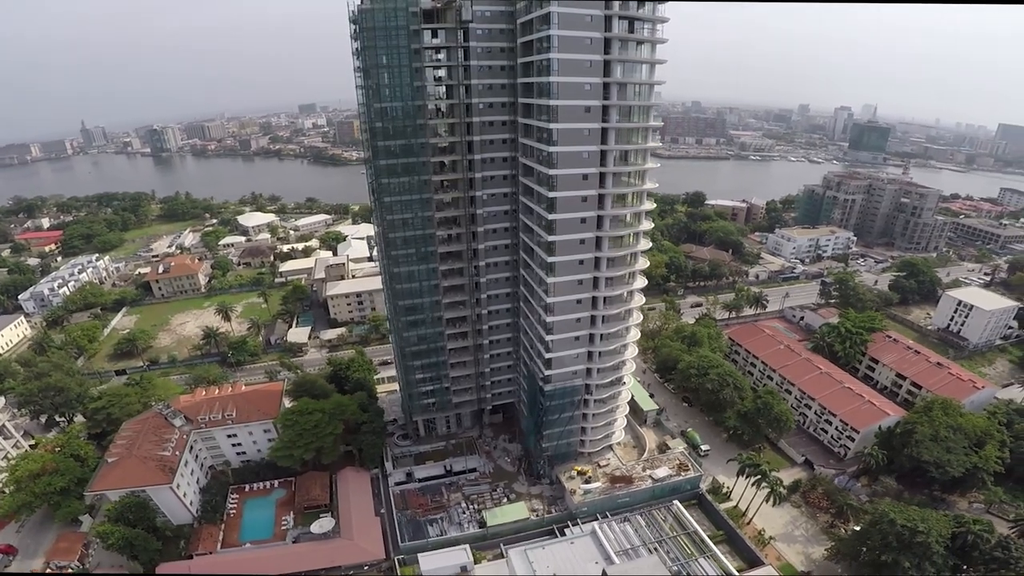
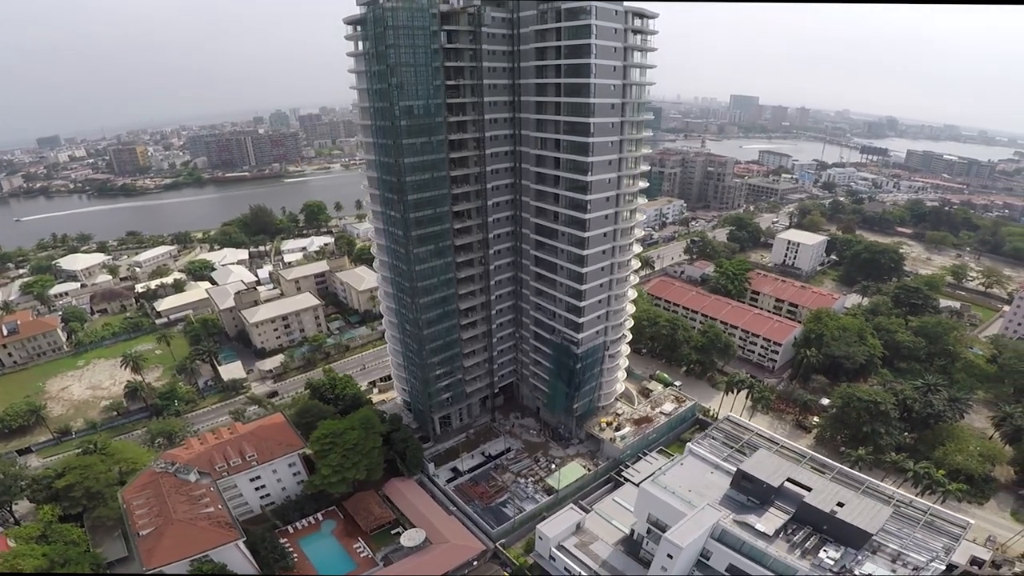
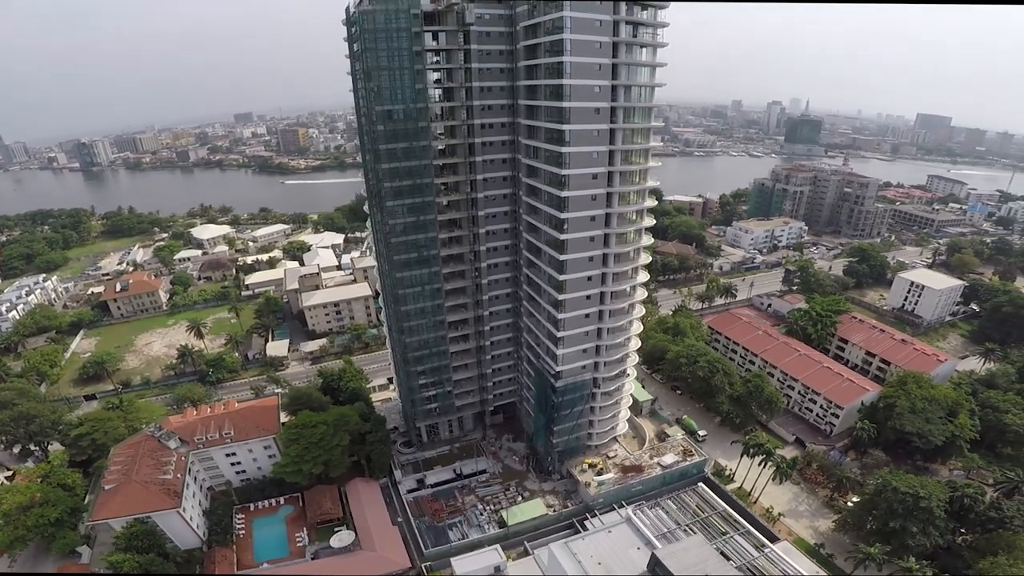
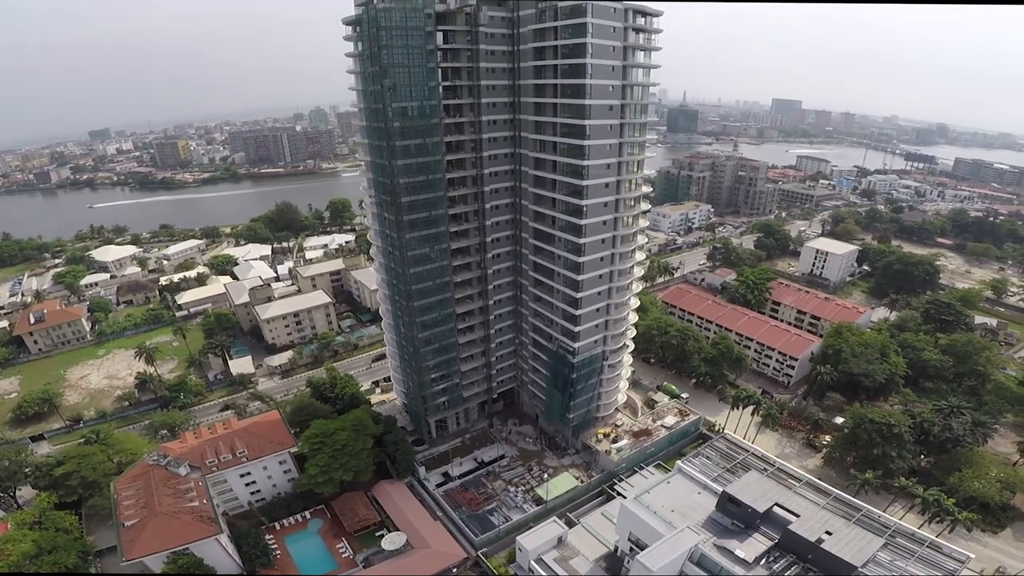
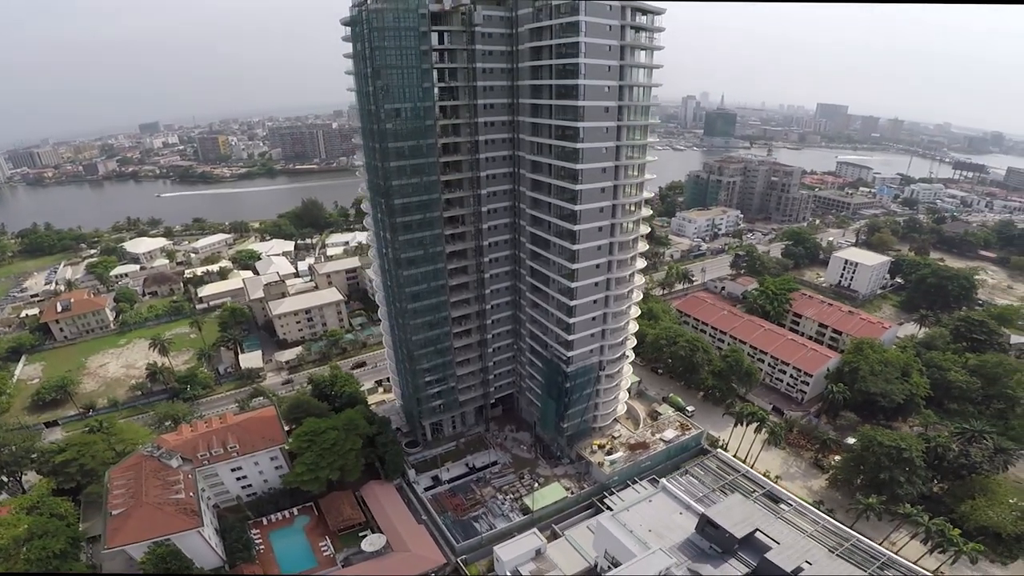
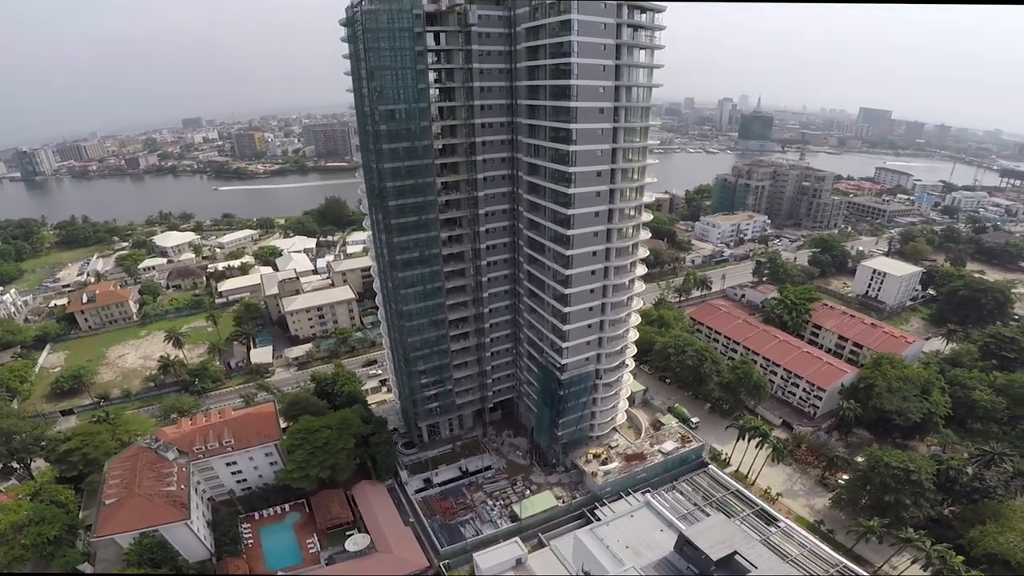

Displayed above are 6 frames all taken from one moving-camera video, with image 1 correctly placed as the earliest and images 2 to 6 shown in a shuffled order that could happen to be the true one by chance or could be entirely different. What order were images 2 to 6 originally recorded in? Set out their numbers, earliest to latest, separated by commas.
3, 6, 5, 4, 2
